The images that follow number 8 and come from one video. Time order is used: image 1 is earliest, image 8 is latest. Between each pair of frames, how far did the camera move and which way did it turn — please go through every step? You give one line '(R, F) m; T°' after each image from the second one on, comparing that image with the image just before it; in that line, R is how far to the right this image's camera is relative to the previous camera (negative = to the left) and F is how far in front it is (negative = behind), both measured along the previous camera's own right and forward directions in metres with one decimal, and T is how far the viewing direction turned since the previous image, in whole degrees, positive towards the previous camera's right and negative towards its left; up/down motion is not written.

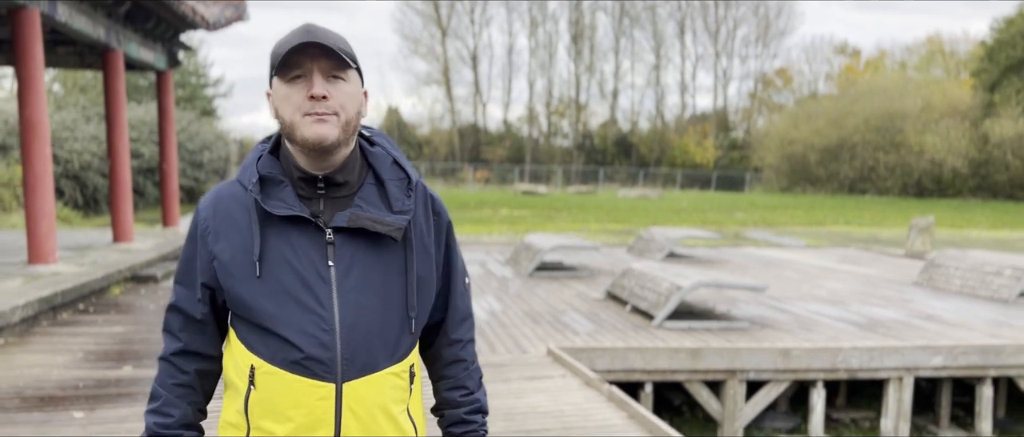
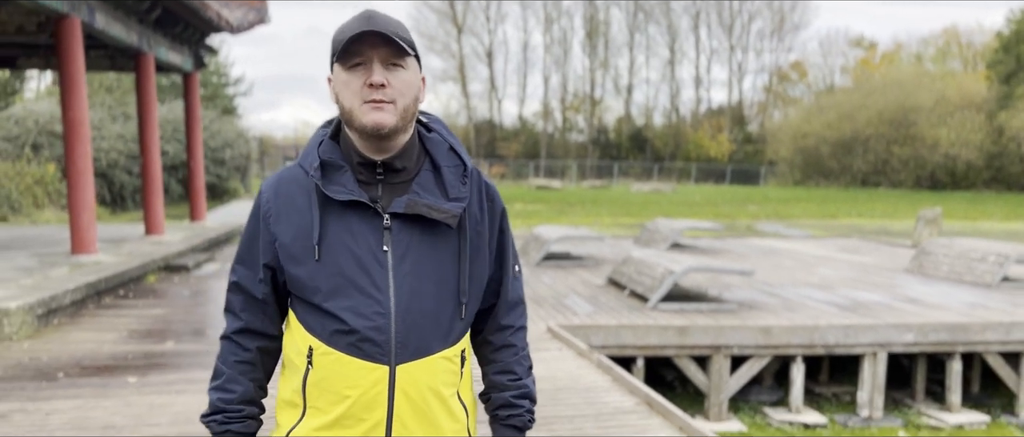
(+0.1, -0.5) m; -1°
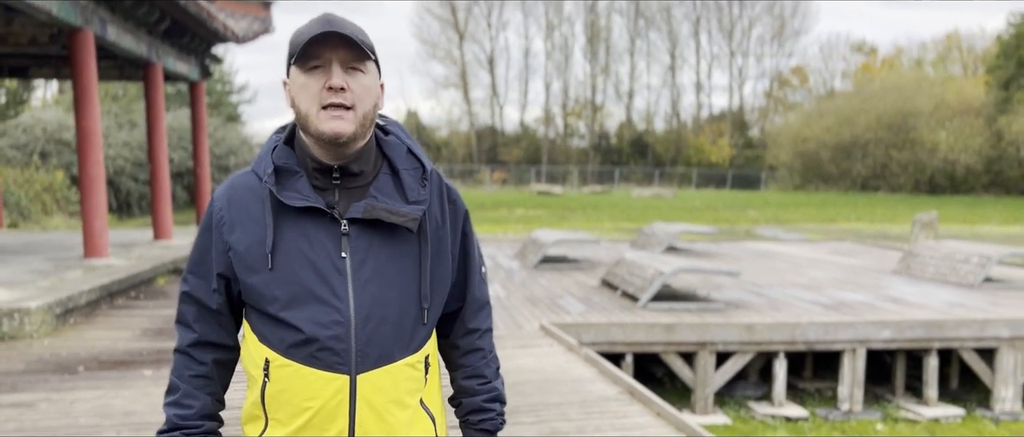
(+0.1, -0.3) m; 0°
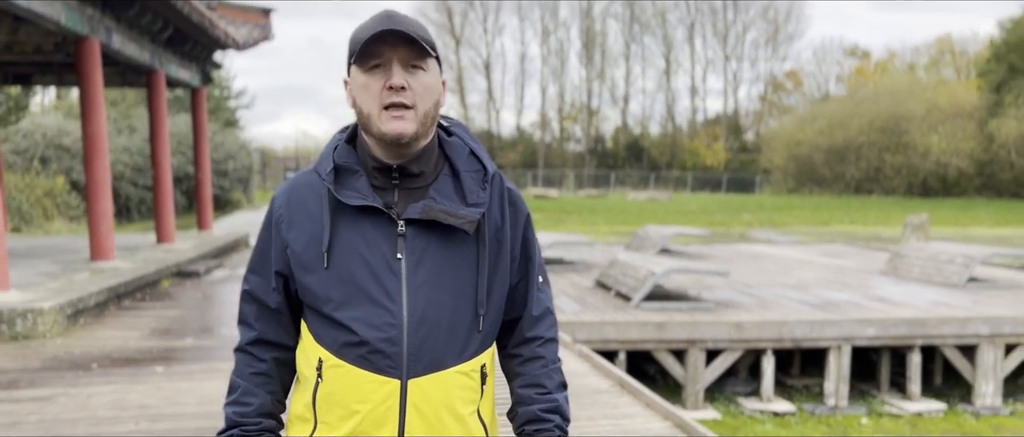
(0.0, -0.2) m; 0°
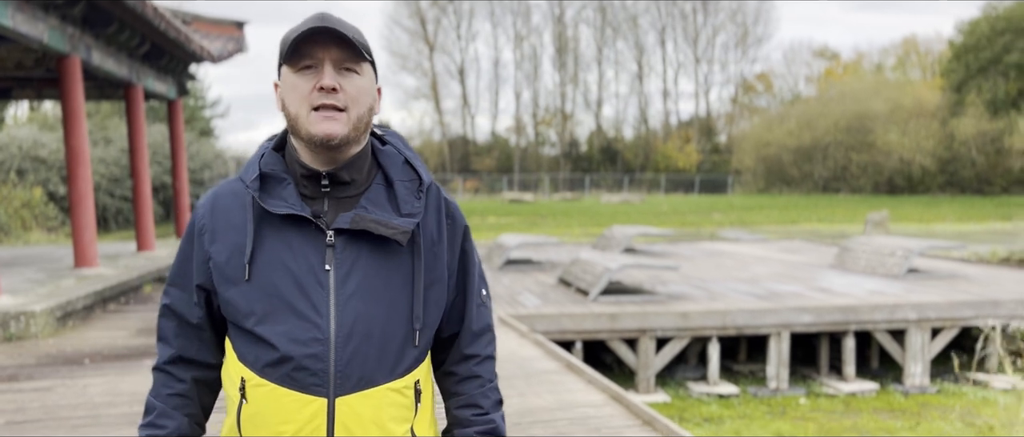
(+0.1, -0.5) m; +2°
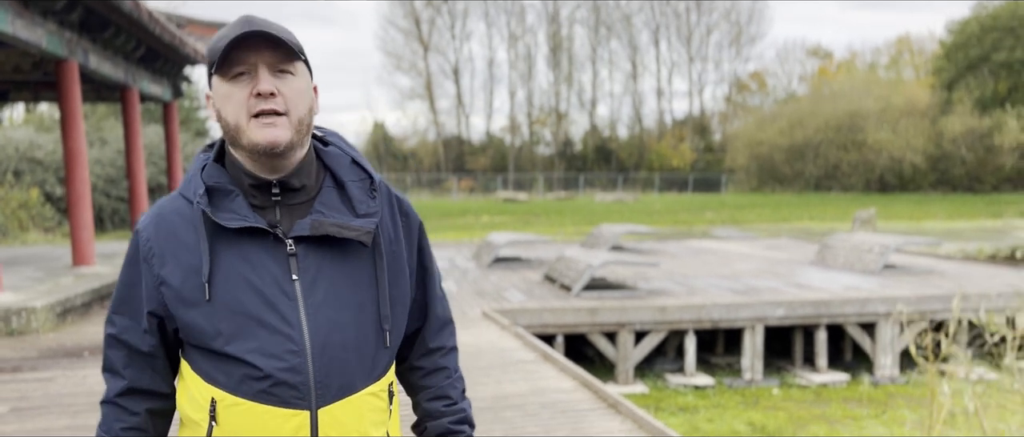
(+0.1, -0.3) m; 0°
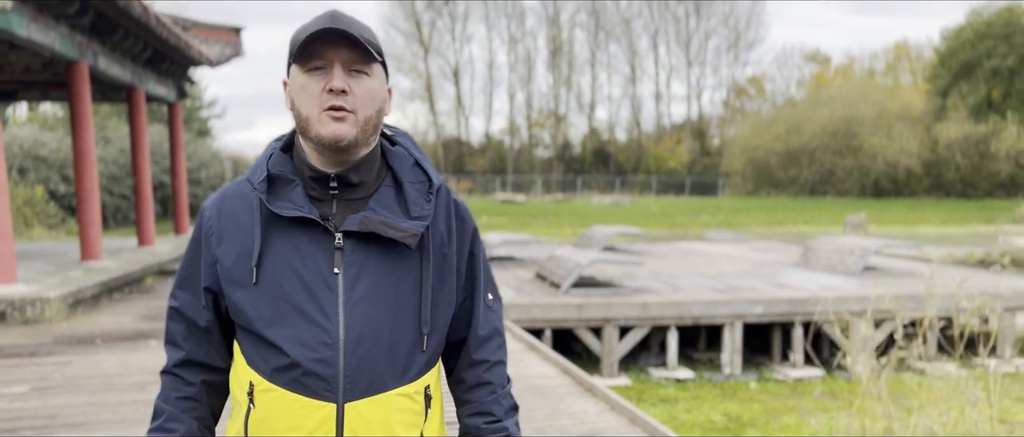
(+0.1, -0.3) m; 0°
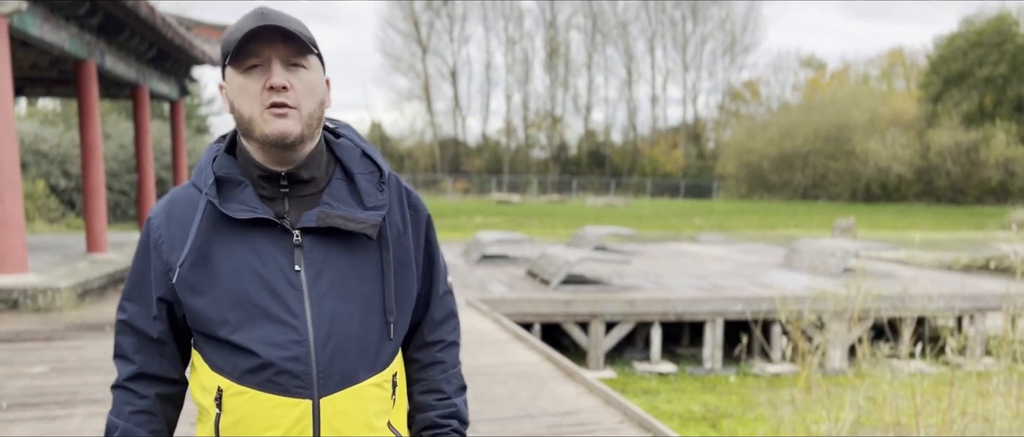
(0.0, -0.3) m; 0°
